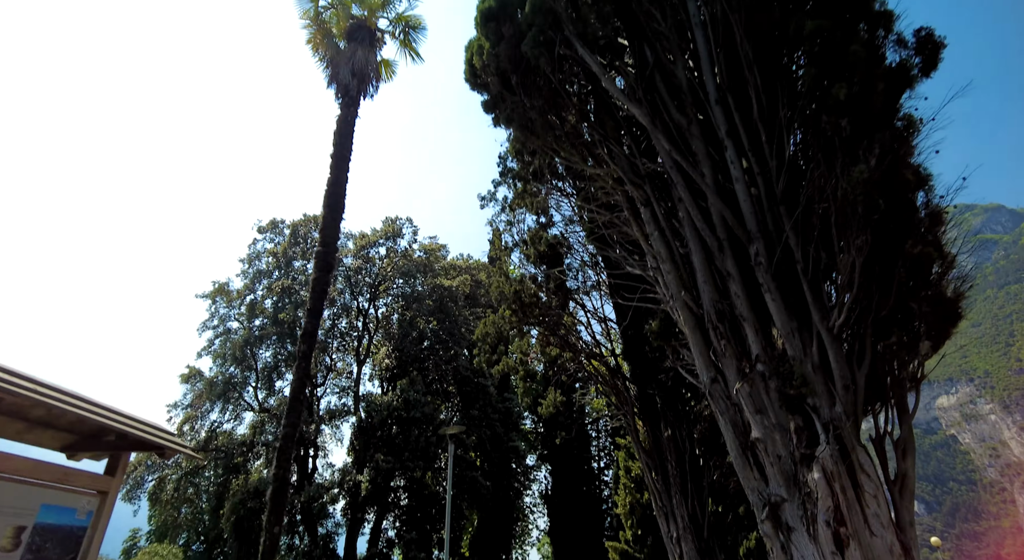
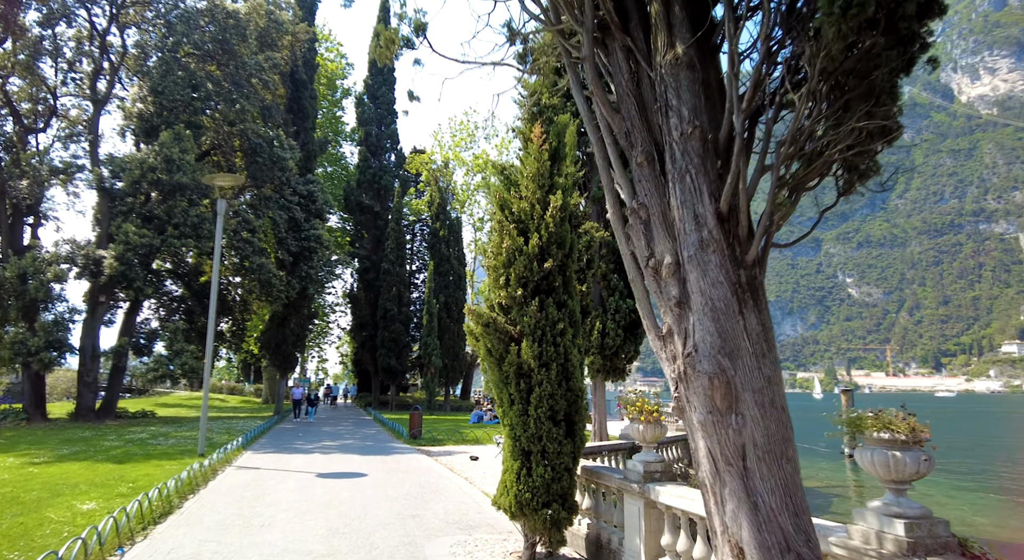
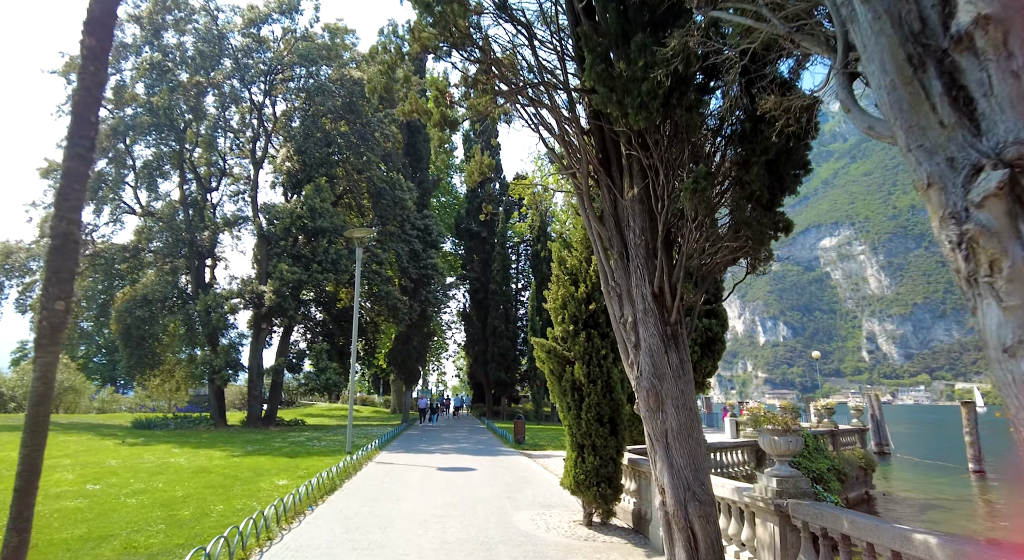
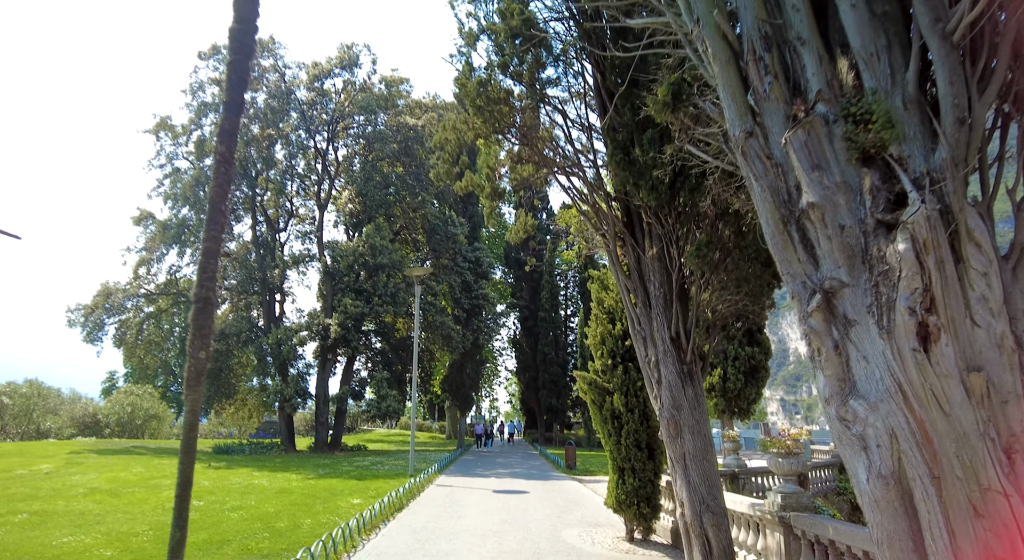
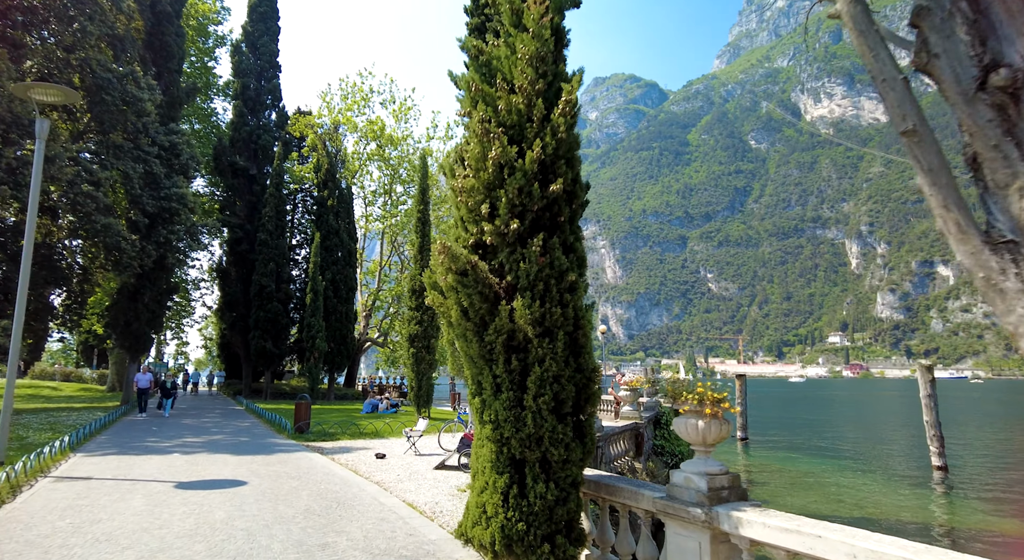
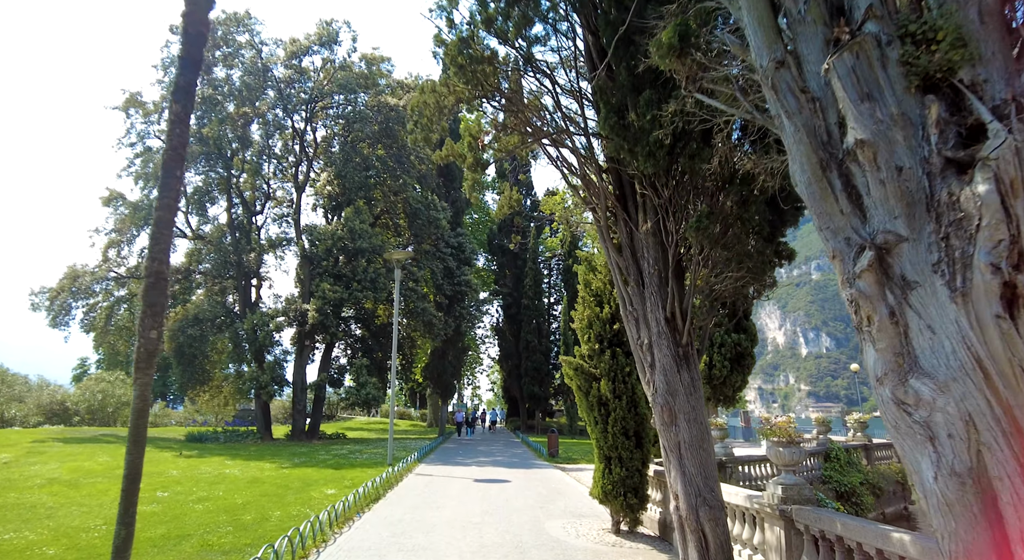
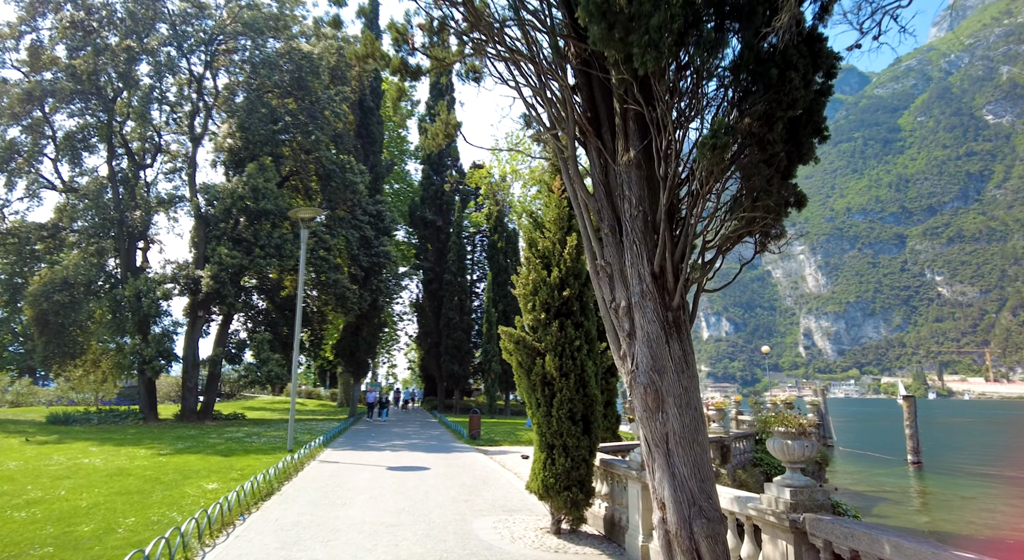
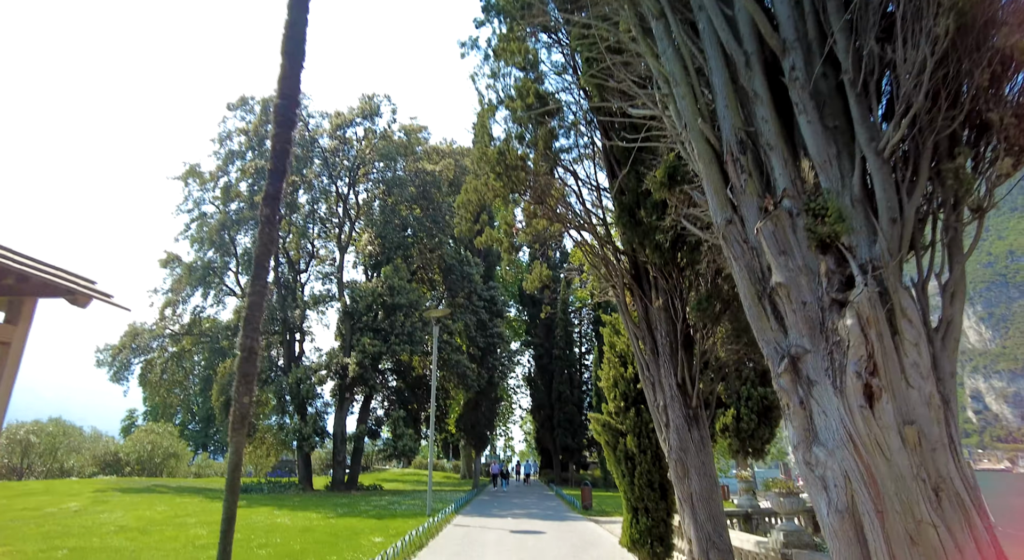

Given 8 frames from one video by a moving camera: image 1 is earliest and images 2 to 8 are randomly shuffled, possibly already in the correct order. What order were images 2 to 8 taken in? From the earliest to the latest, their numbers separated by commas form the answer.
8, 4, 6, 3, 7, 2, 5
